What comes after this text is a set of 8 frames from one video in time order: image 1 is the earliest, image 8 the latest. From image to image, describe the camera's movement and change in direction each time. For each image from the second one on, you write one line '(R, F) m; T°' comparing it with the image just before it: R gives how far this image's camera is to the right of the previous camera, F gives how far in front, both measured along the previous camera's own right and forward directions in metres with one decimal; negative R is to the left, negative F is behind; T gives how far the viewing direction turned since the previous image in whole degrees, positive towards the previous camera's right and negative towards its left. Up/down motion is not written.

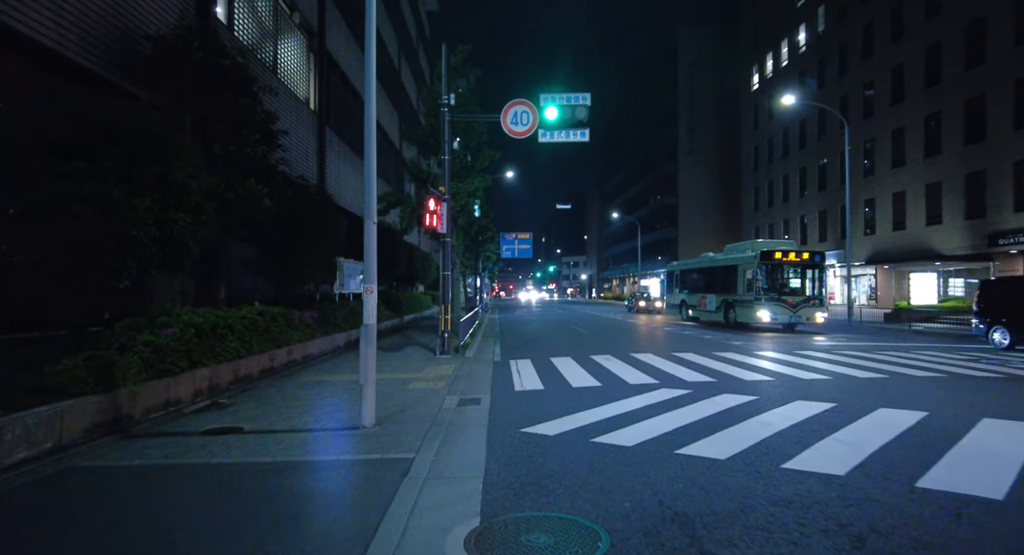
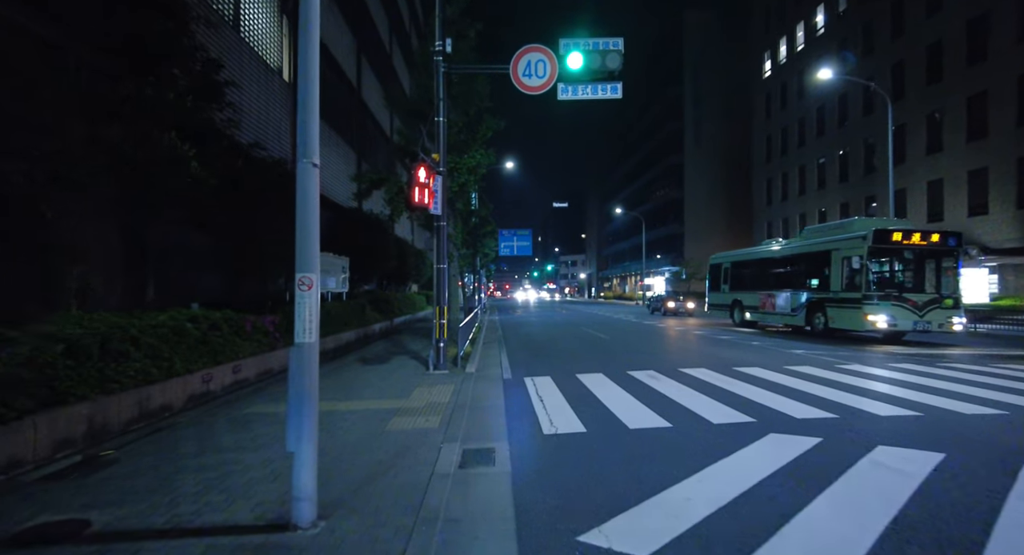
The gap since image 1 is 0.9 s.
(-0.3, +2.7) m; 0°
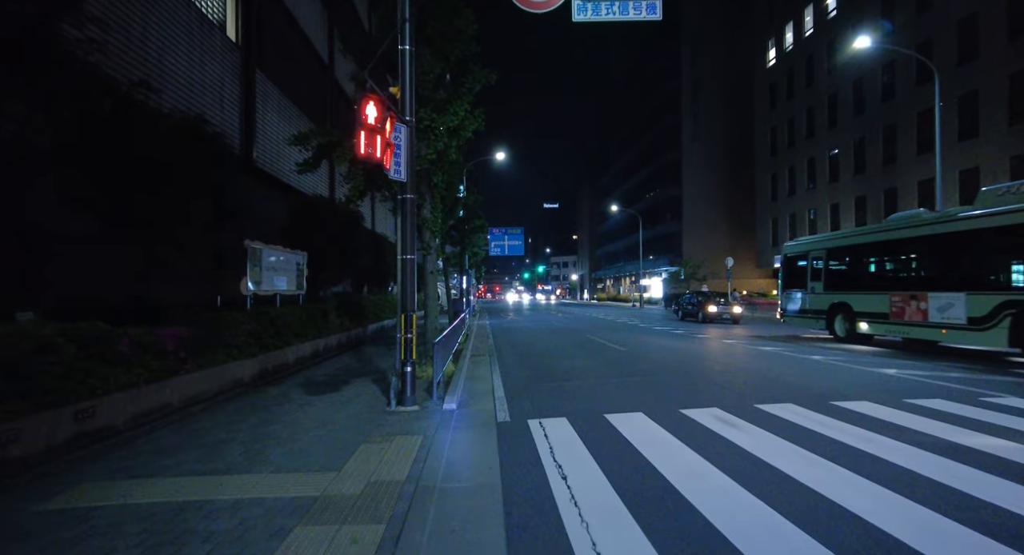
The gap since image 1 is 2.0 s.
(-0.1, +3.1) m; +1°
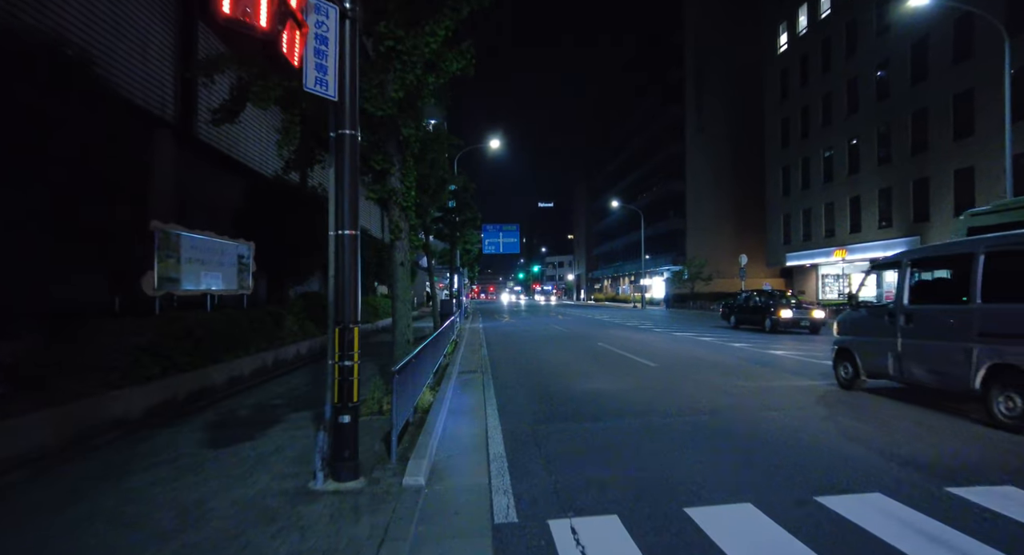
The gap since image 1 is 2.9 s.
(-0.1, +2.9) m; +1°
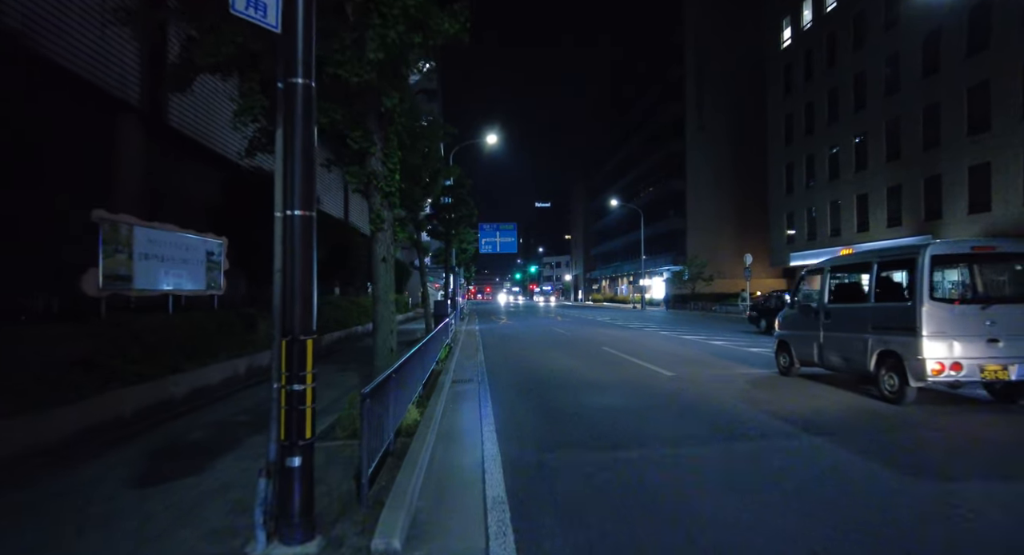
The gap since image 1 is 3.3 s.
(0.0, +1.1) m; 0°
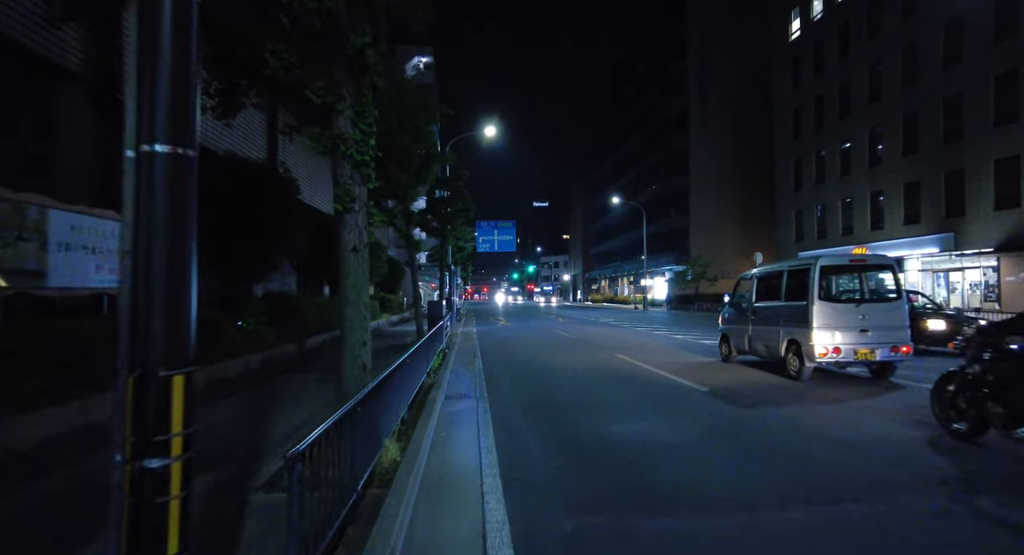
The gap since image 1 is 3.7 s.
(-0.1, +1.5) m; 0°
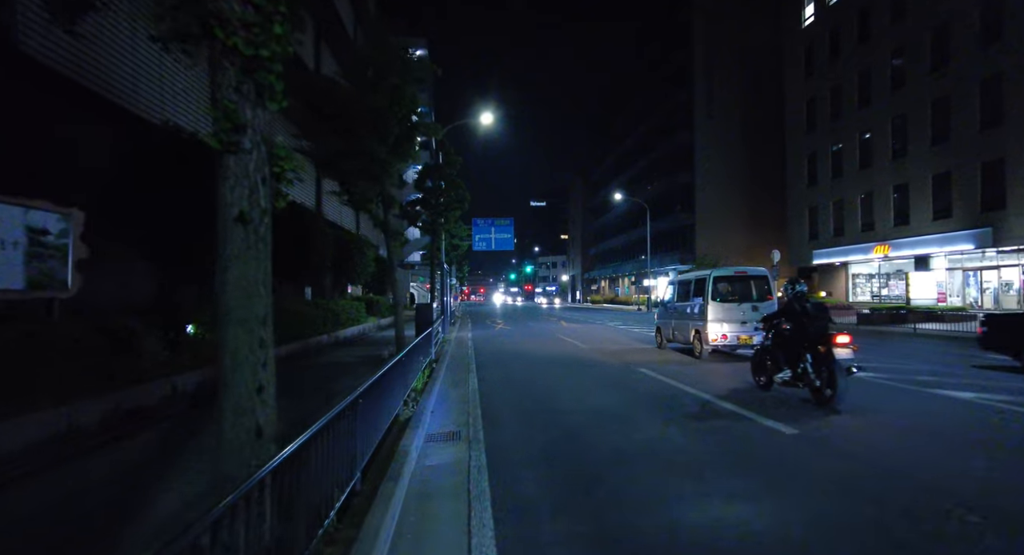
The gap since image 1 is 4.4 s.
(-0.1, +2.3) m; 0°
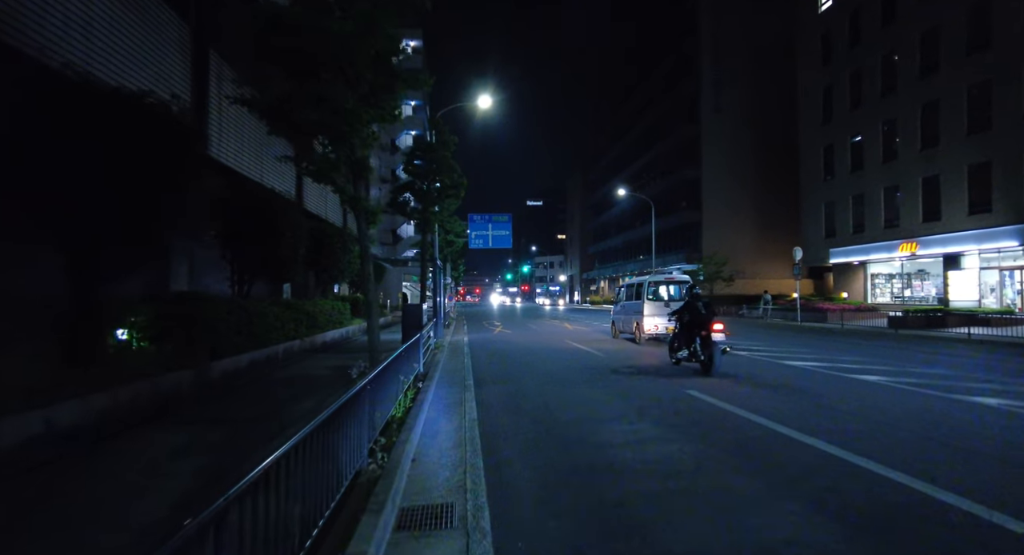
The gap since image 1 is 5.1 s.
(-0.2, +2.4) m; 0°
